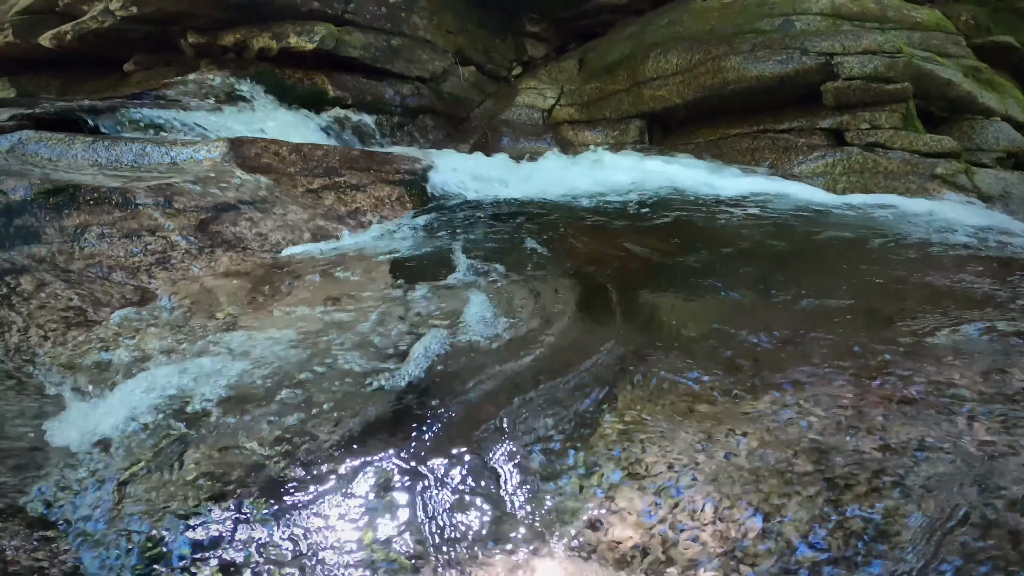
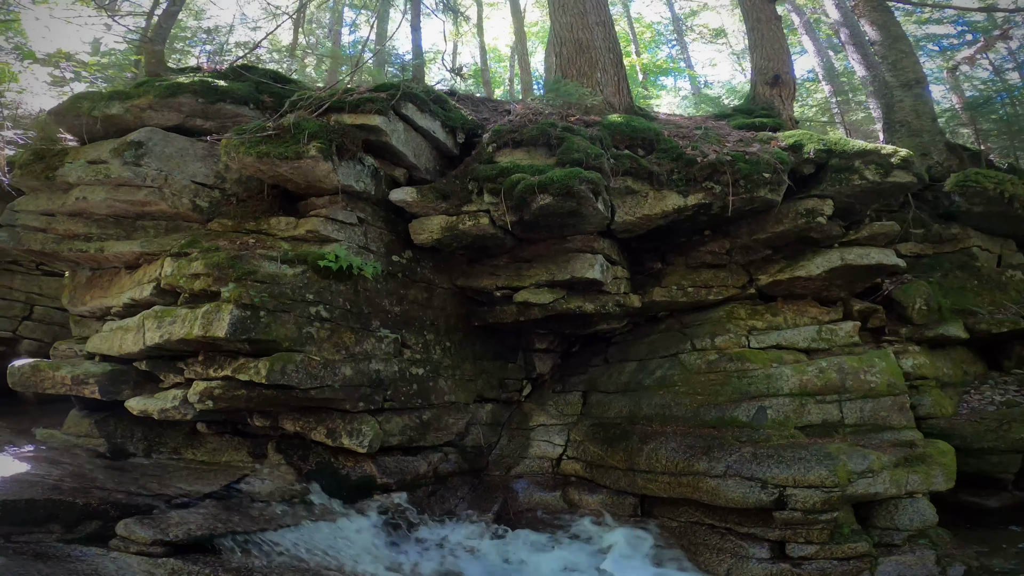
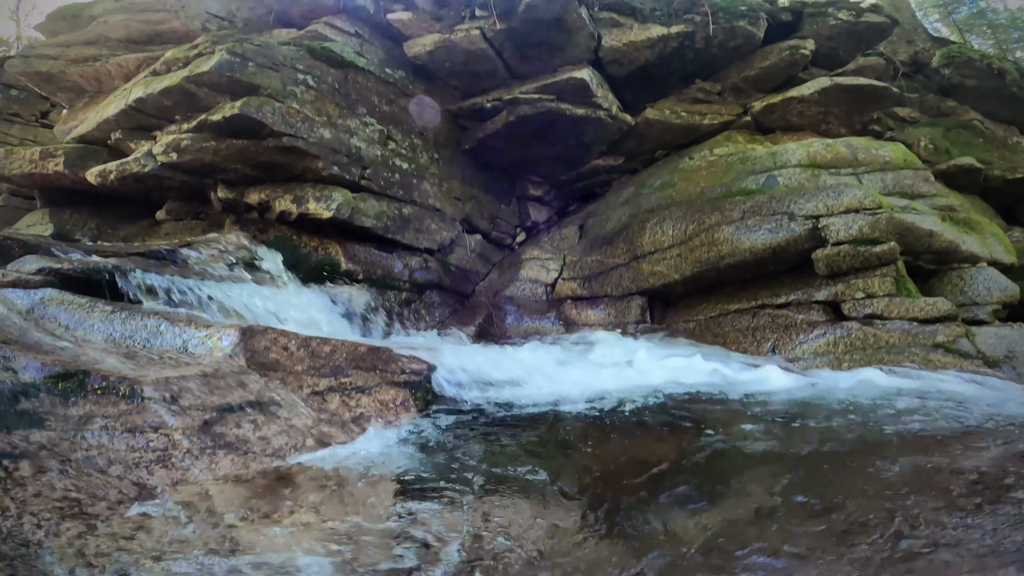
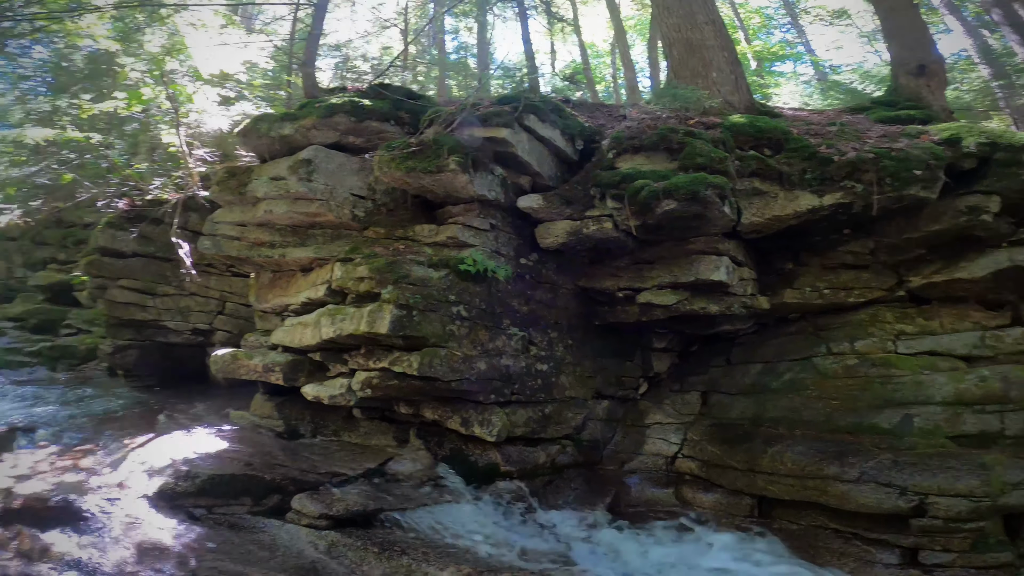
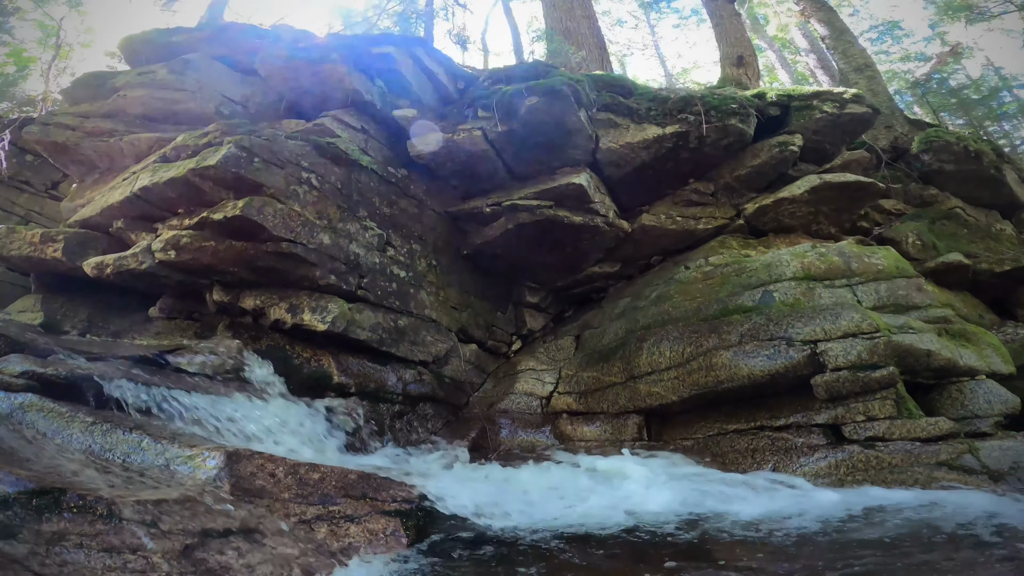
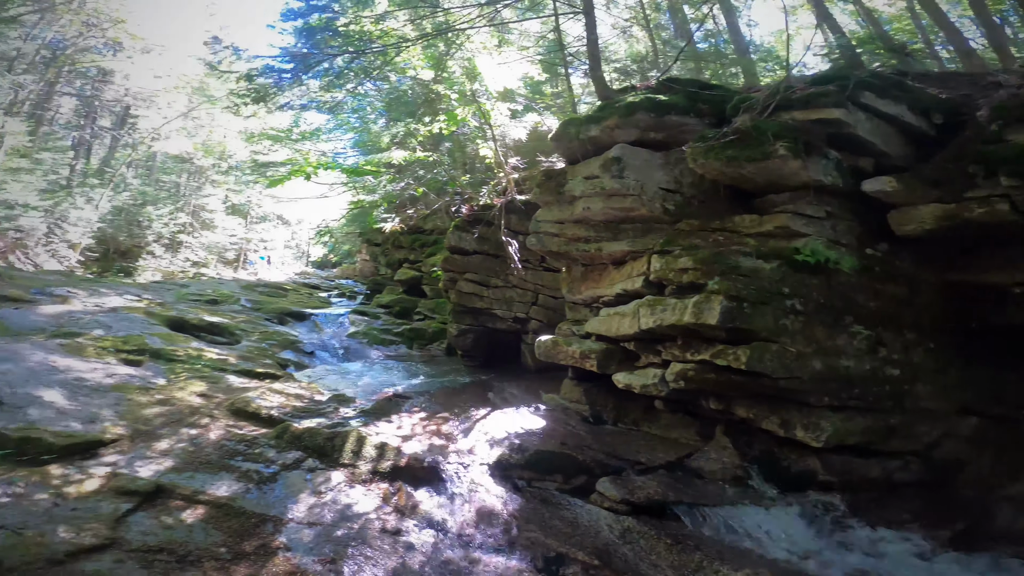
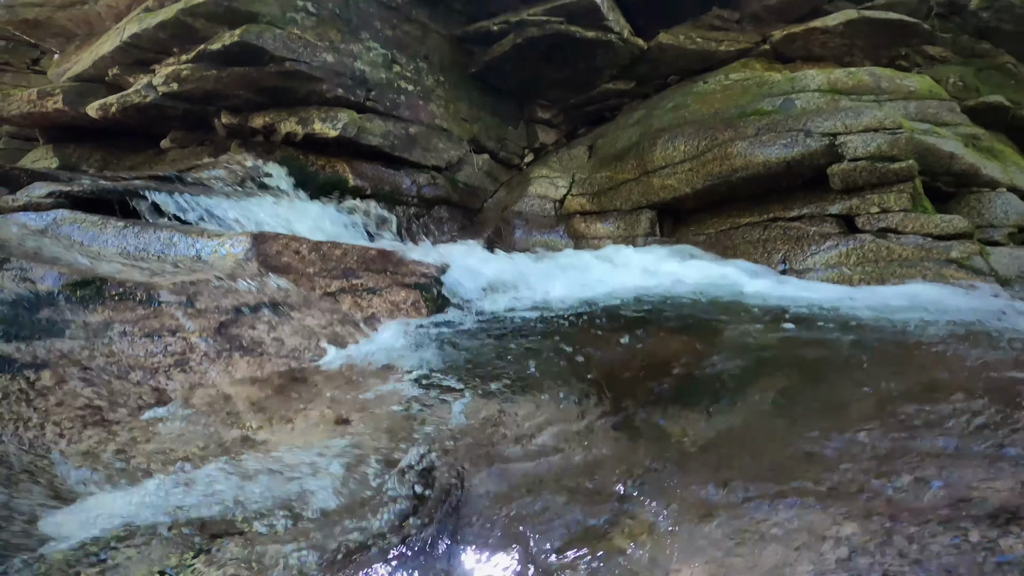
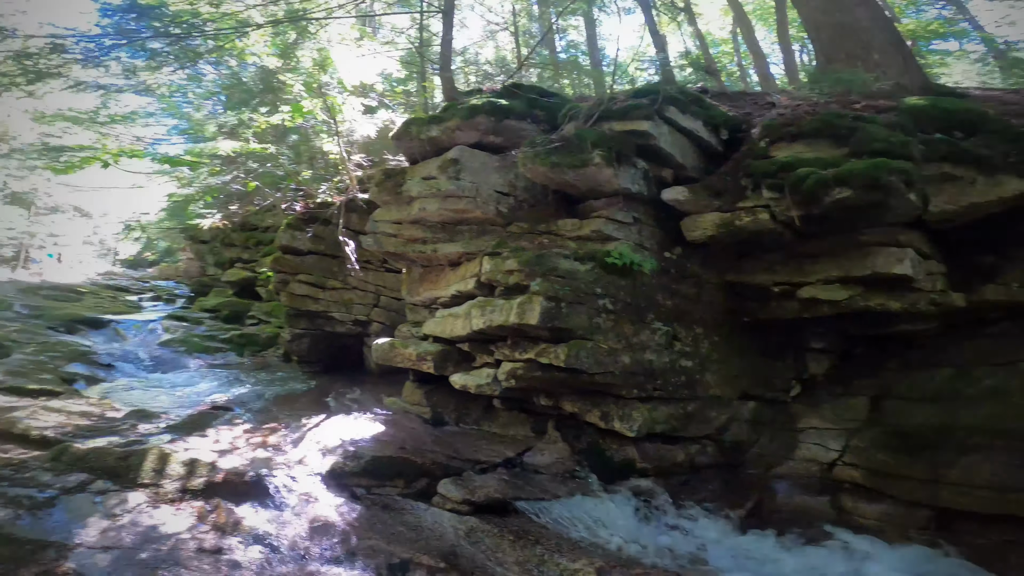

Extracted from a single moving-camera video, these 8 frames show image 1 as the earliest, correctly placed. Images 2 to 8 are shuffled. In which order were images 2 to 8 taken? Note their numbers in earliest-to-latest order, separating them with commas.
7, 3, 5, 2, 4, 8, 6
